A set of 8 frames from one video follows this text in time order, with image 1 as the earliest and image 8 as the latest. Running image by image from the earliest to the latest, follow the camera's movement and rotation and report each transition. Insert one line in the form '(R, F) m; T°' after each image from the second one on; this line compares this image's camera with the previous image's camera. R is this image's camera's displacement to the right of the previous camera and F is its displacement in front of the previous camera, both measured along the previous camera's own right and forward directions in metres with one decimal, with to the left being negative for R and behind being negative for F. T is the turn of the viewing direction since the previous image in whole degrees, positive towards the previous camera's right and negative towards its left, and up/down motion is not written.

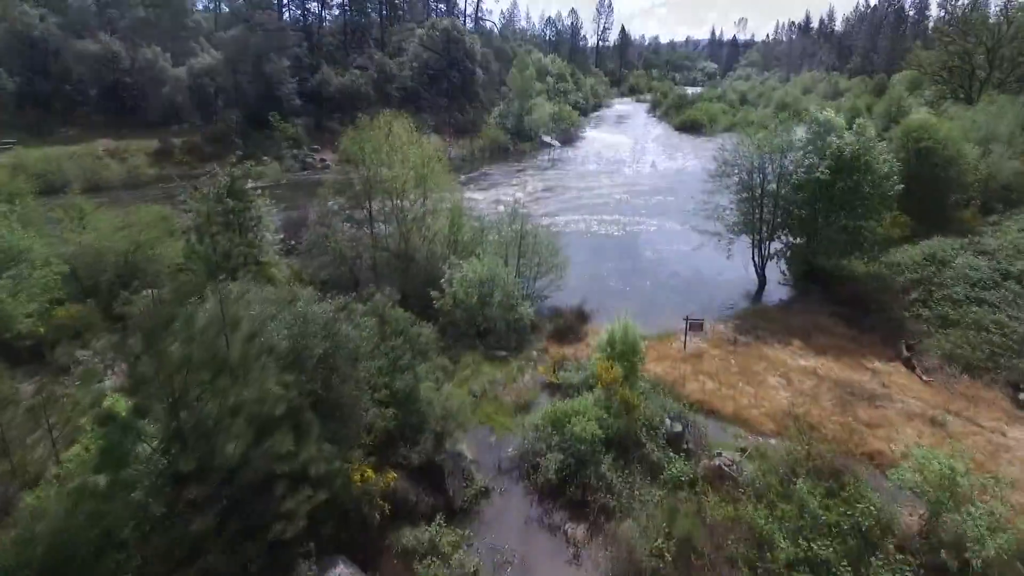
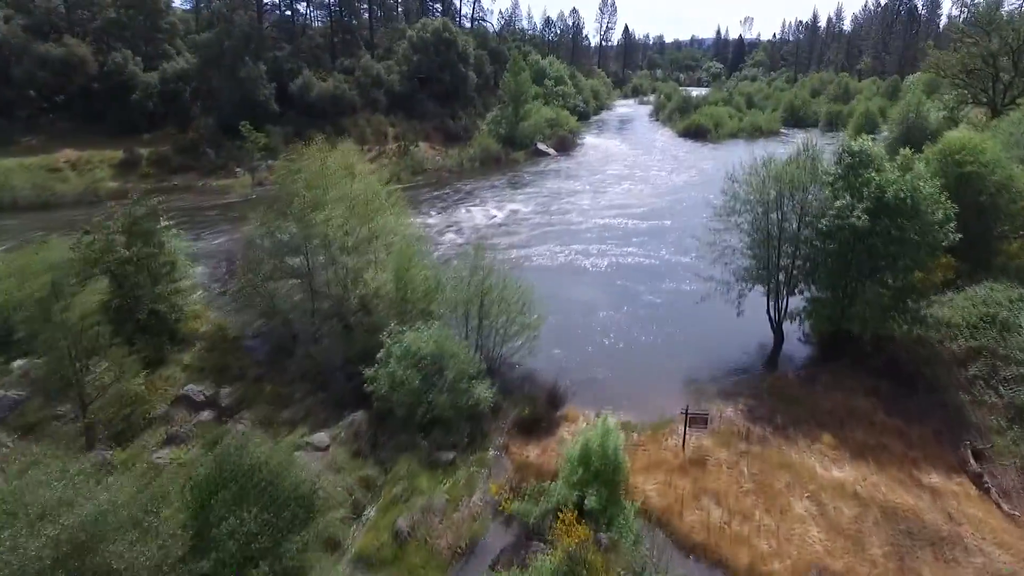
(+1.4, +4.5) m; 0°
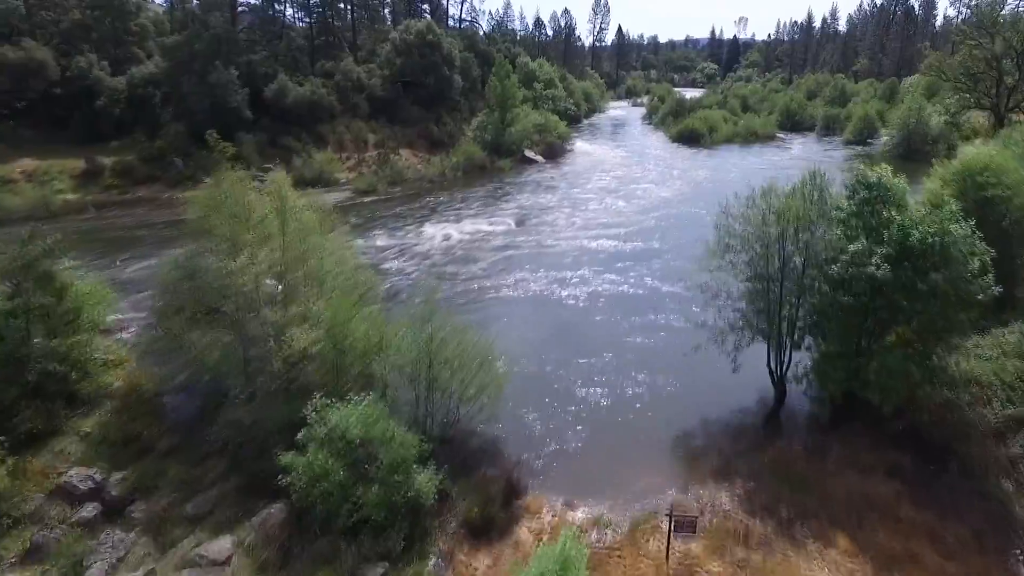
(+1.1, +3.0) m; 0°
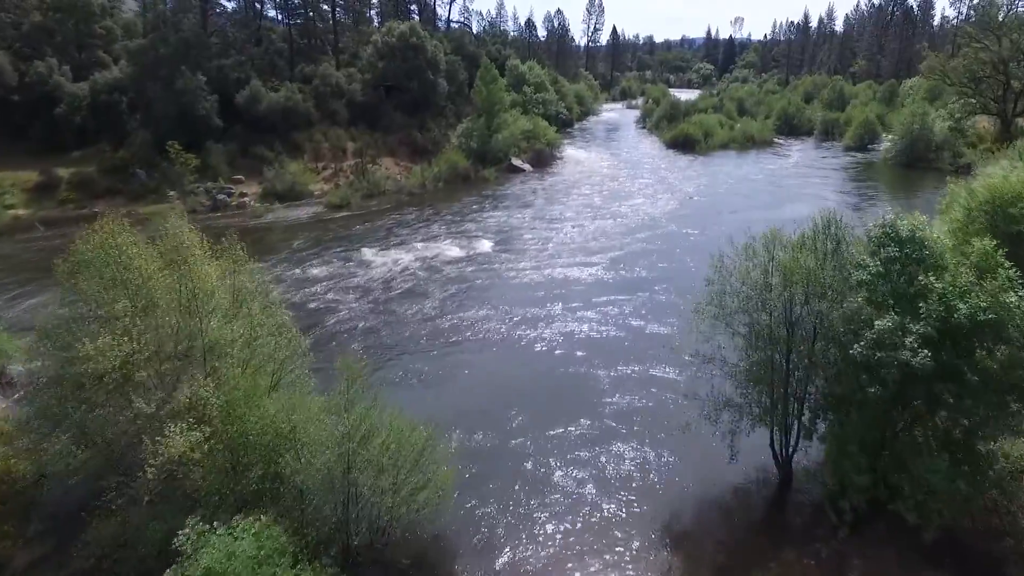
(+1.2, +3.2) m; 0°
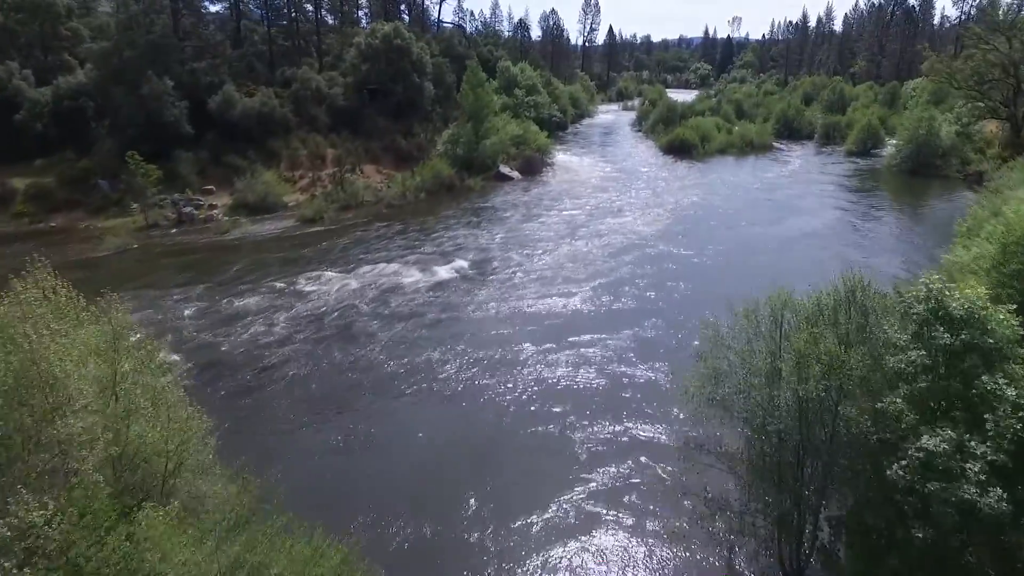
(+1.1, +3.1) m; 0°
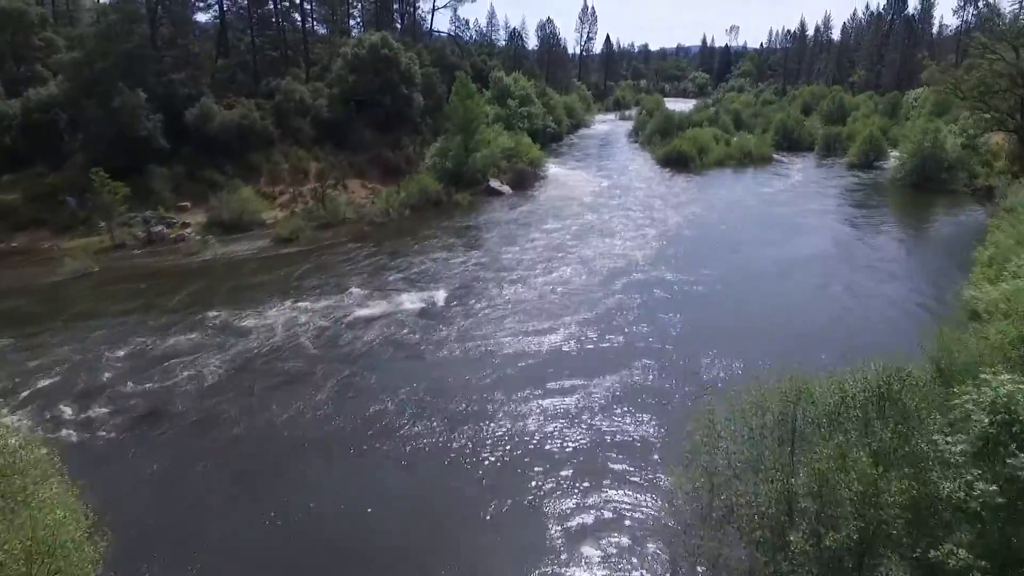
(+0.9, +2.5) m; 0°
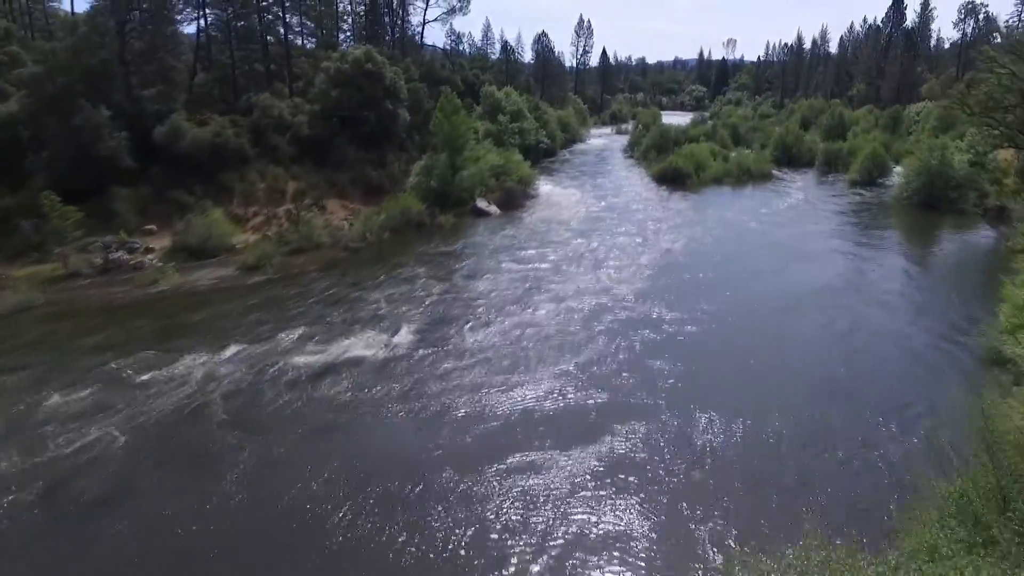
(+1.1, +3.2) m; 0°
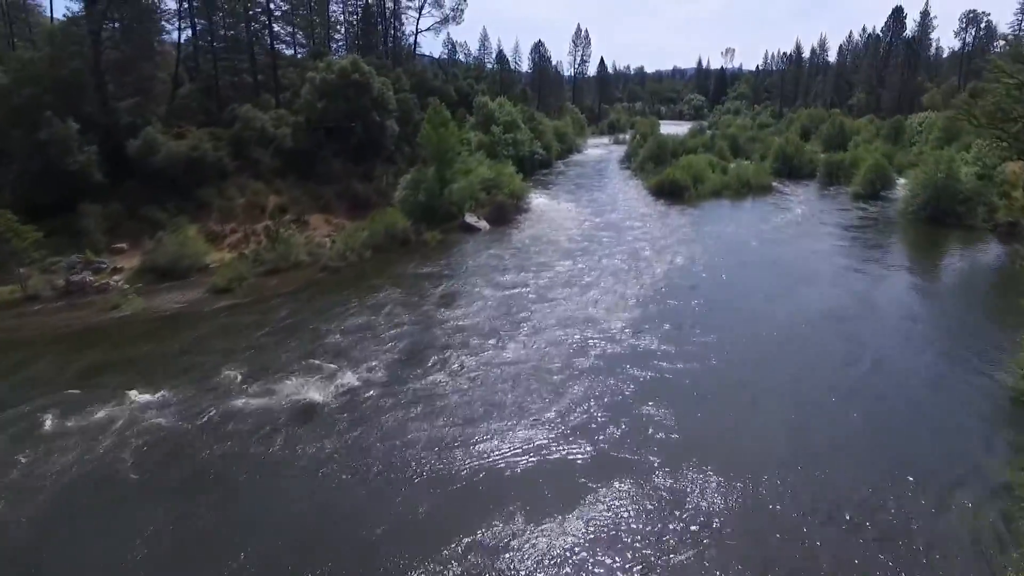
(+0.9, +2.4) m; 0°
